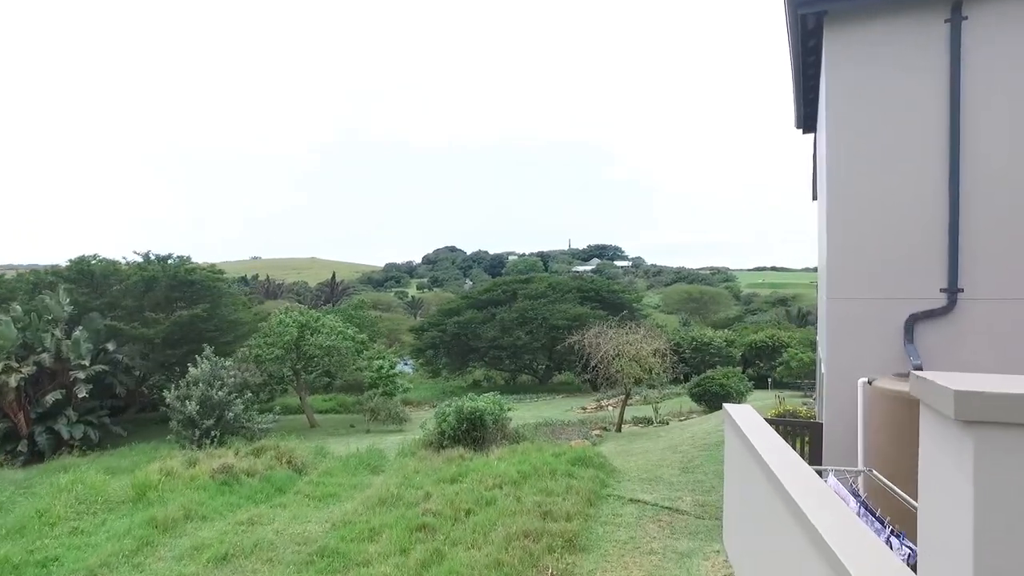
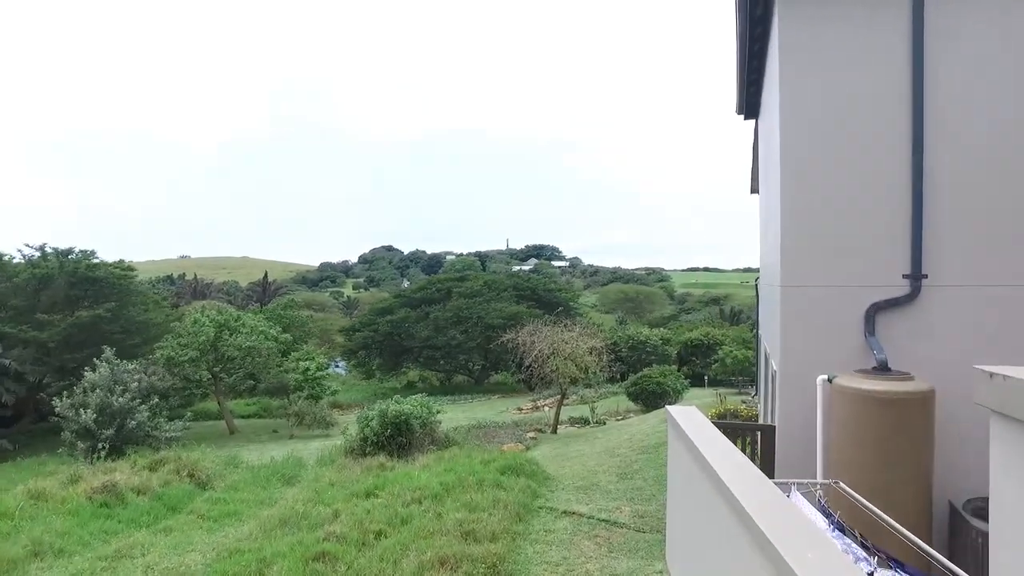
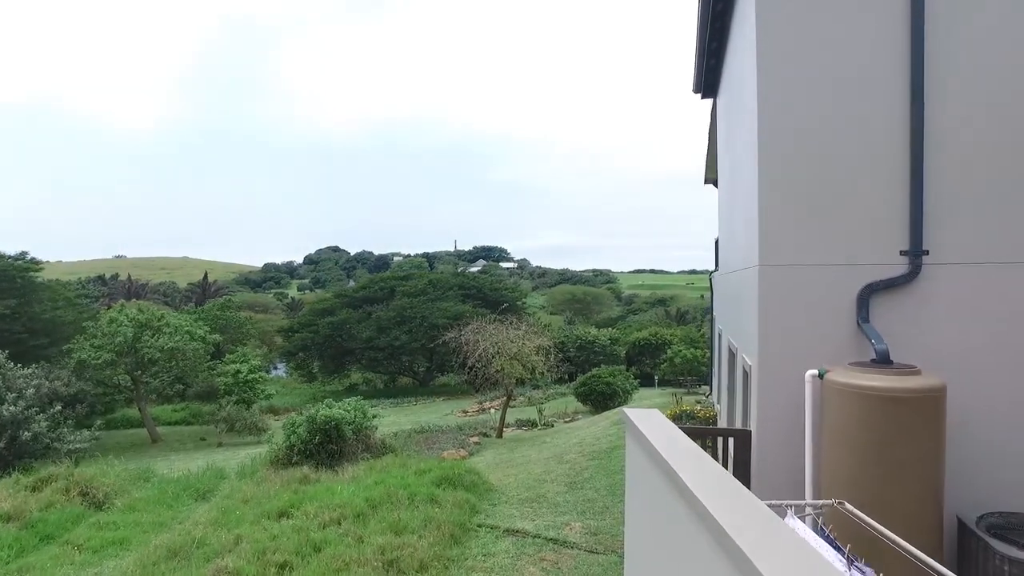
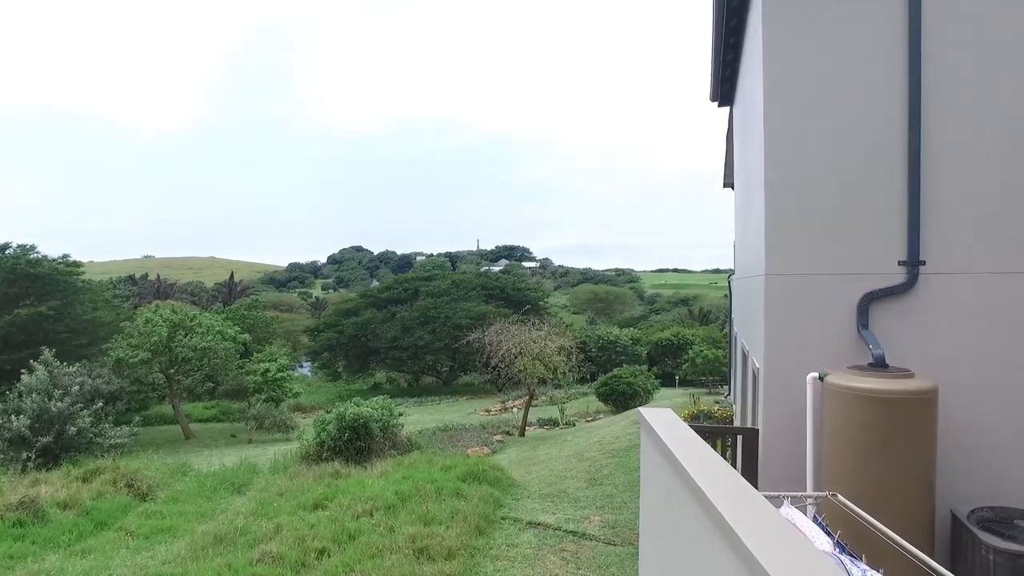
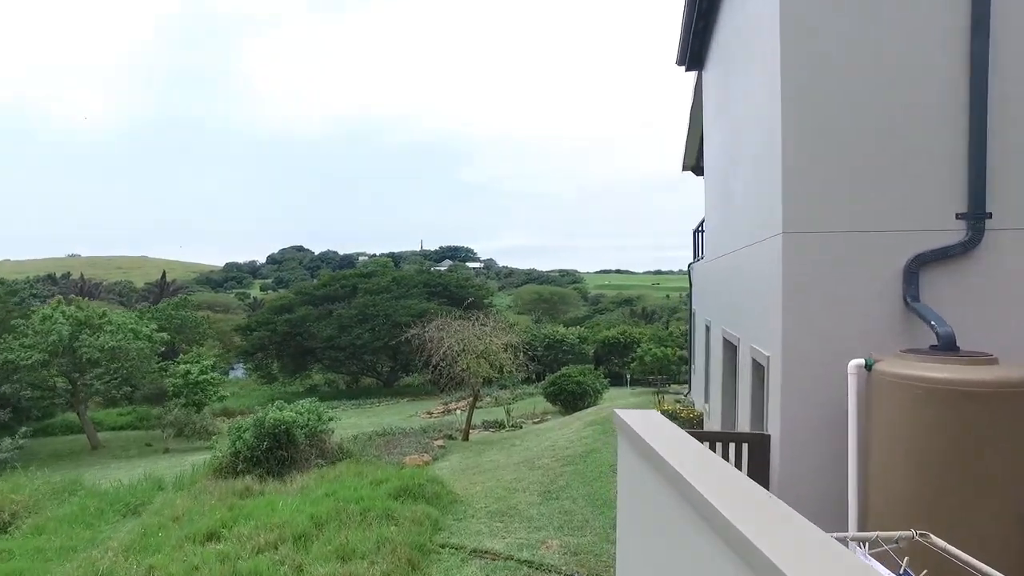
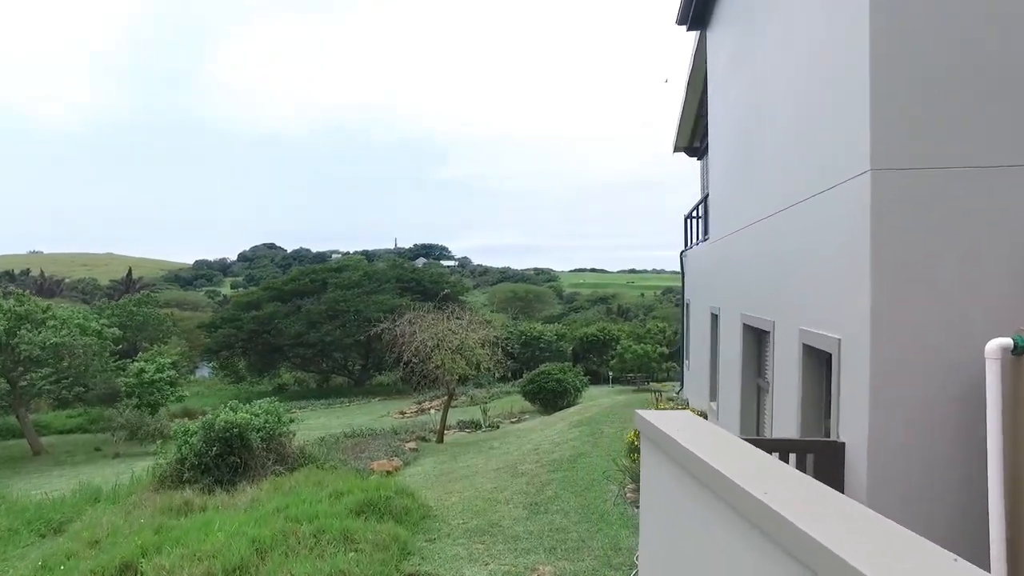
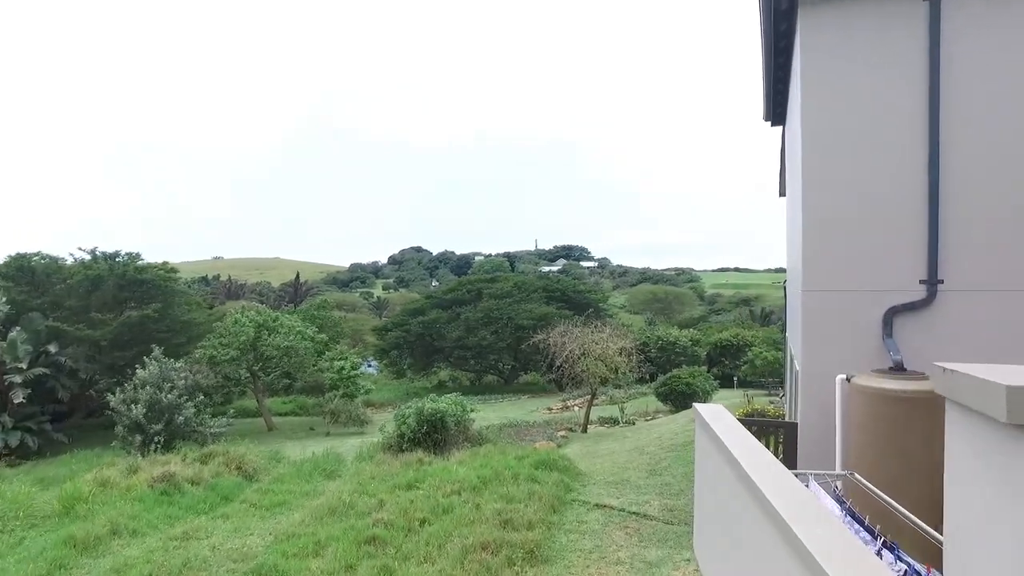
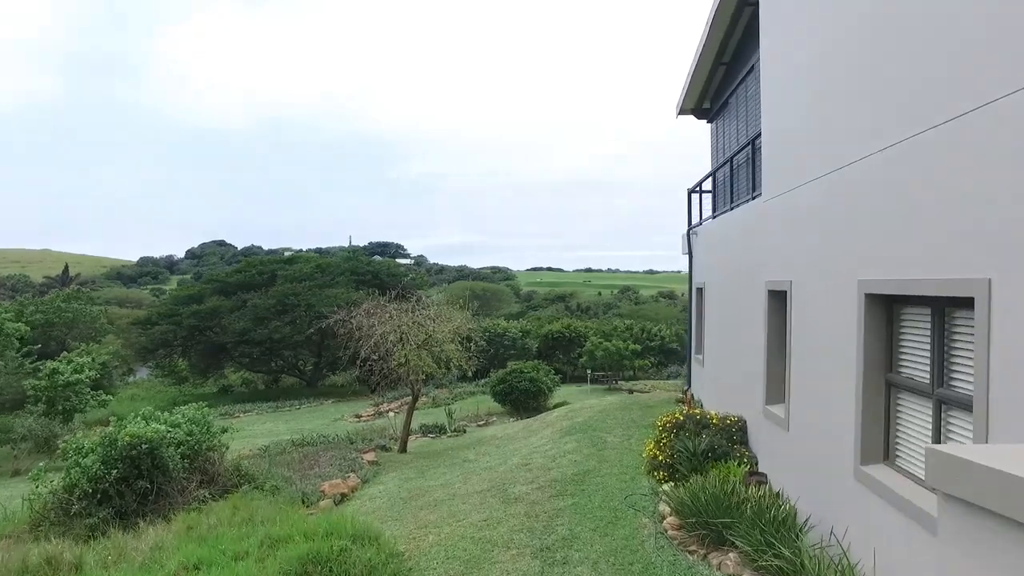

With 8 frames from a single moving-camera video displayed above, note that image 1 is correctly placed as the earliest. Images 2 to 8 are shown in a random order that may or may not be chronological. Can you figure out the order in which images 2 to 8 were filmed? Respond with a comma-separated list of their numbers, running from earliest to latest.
7, 2, 4, 3, 5, 6, 8
